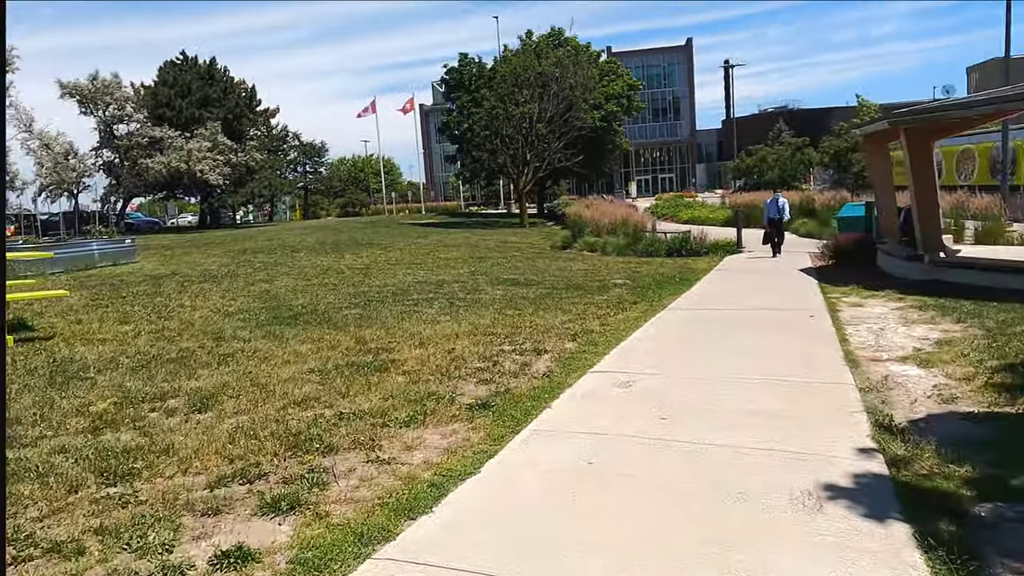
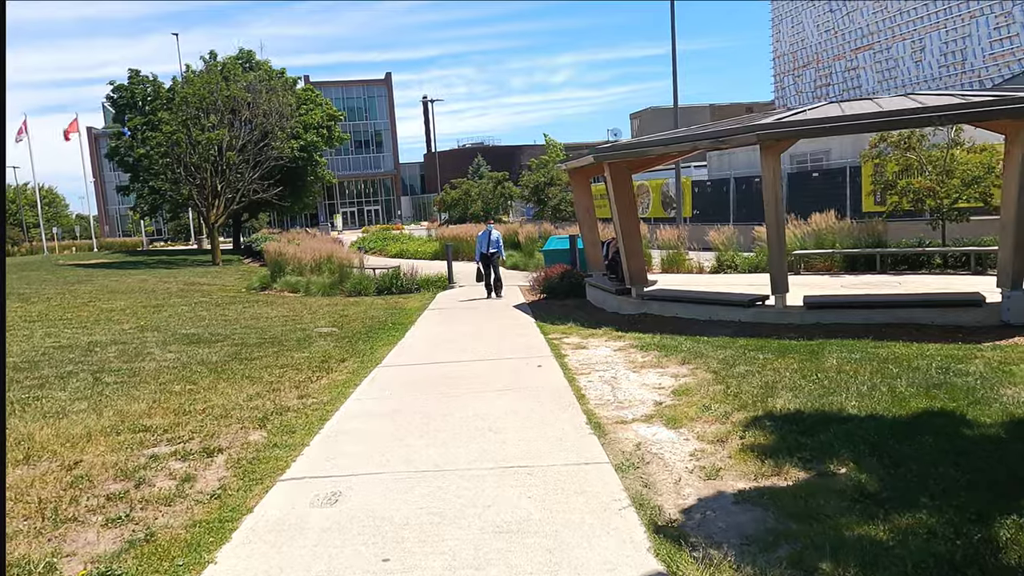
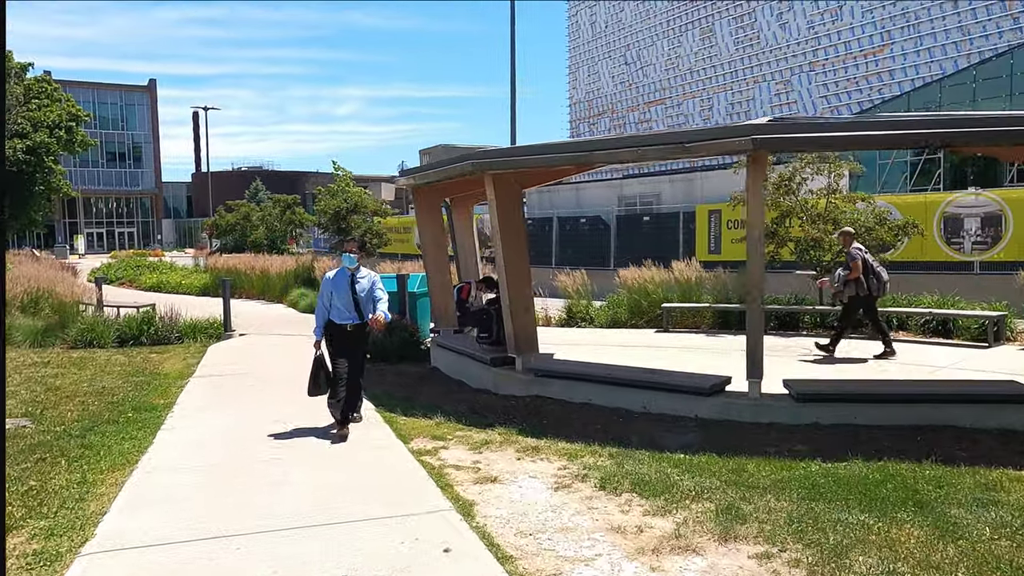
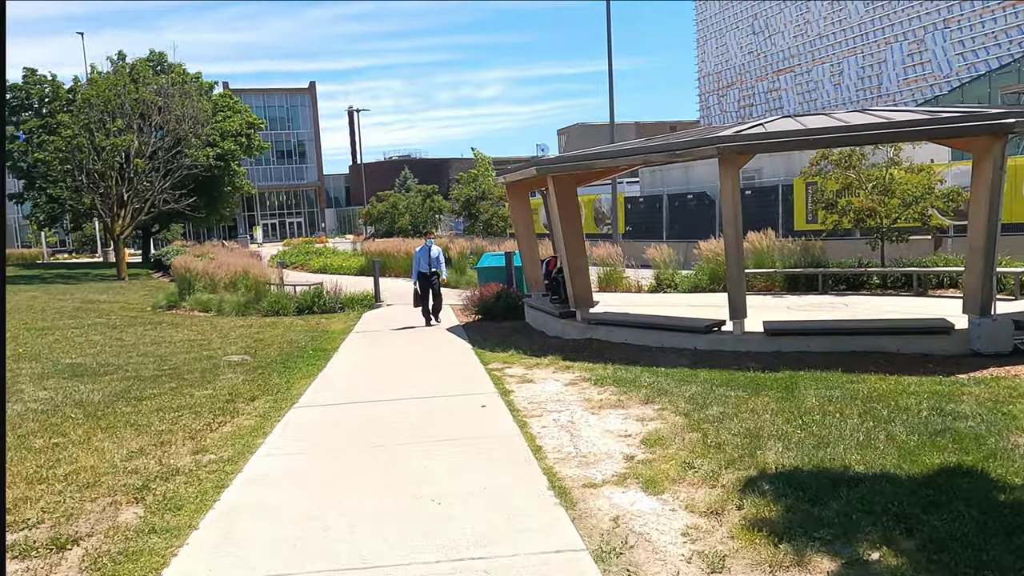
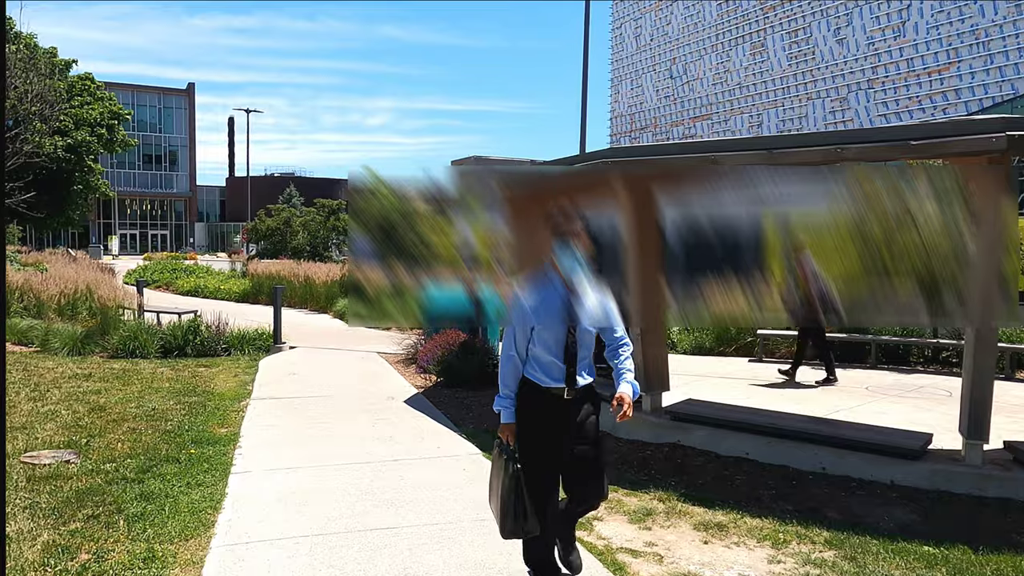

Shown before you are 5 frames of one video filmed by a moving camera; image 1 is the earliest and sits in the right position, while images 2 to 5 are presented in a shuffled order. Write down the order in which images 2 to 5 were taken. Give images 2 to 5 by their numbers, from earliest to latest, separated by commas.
2, 4, 3, 5
